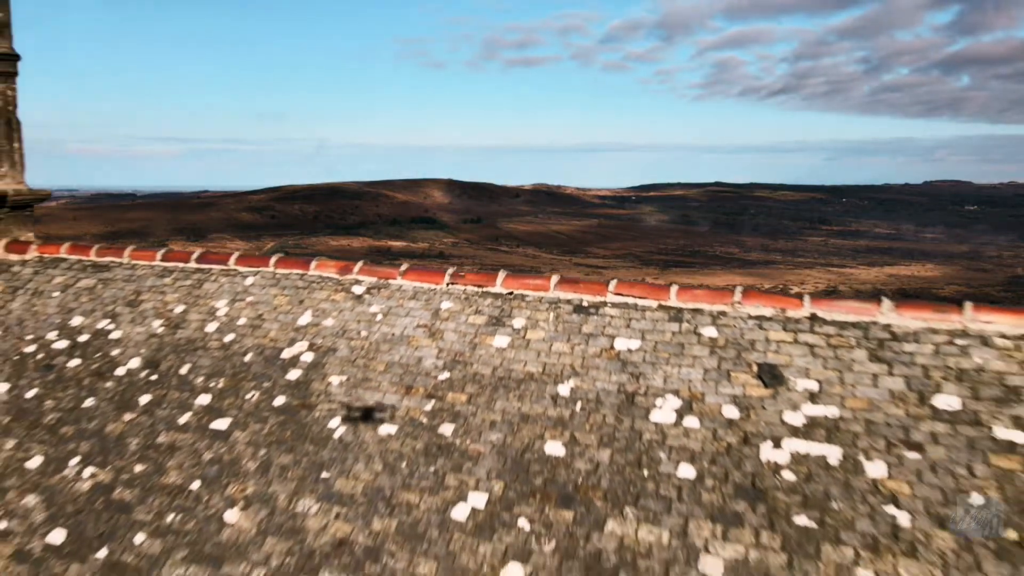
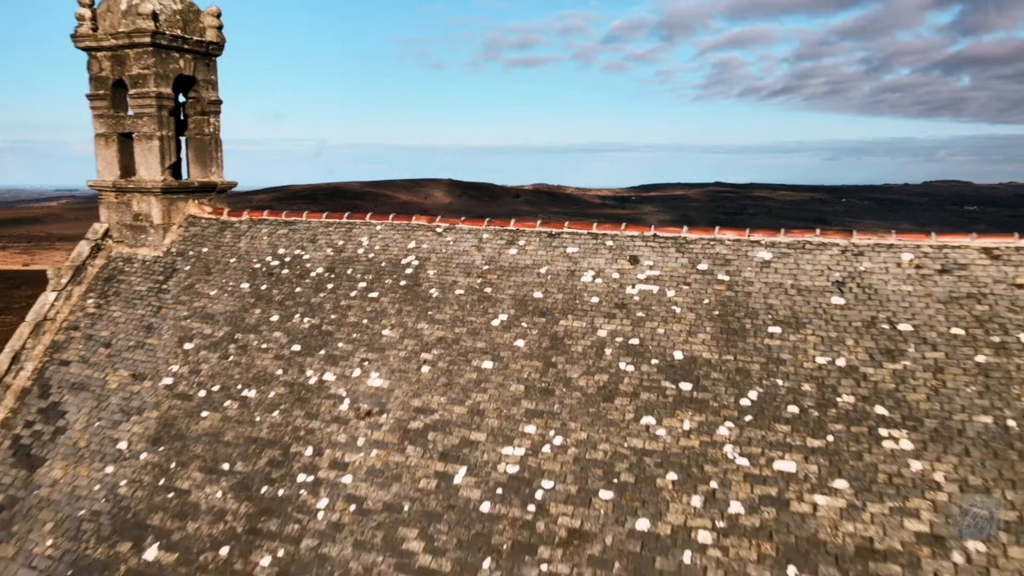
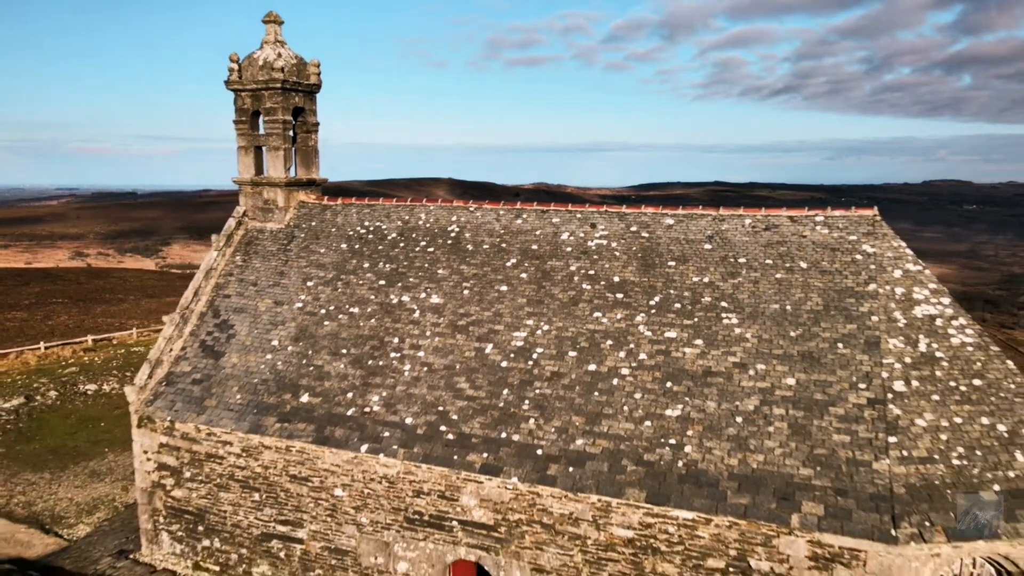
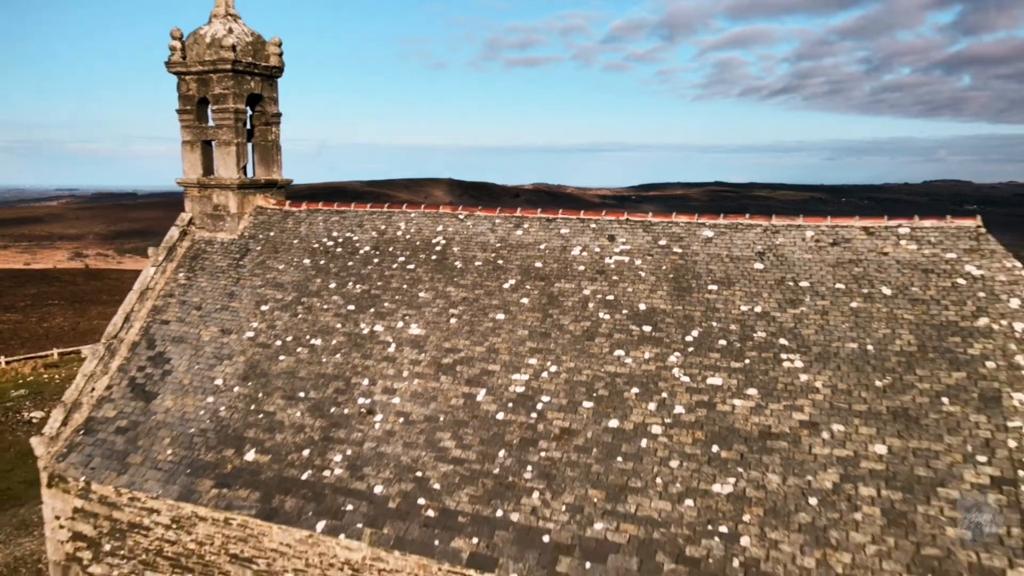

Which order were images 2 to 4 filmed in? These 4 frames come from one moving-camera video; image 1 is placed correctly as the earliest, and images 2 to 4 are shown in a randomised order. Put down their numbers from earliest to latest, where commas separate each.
2, 4, 3
